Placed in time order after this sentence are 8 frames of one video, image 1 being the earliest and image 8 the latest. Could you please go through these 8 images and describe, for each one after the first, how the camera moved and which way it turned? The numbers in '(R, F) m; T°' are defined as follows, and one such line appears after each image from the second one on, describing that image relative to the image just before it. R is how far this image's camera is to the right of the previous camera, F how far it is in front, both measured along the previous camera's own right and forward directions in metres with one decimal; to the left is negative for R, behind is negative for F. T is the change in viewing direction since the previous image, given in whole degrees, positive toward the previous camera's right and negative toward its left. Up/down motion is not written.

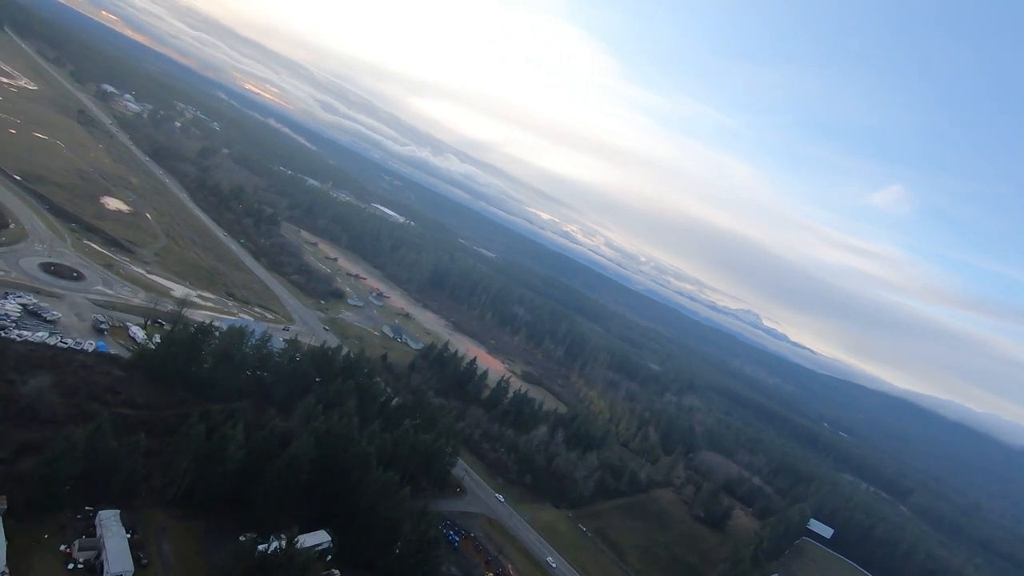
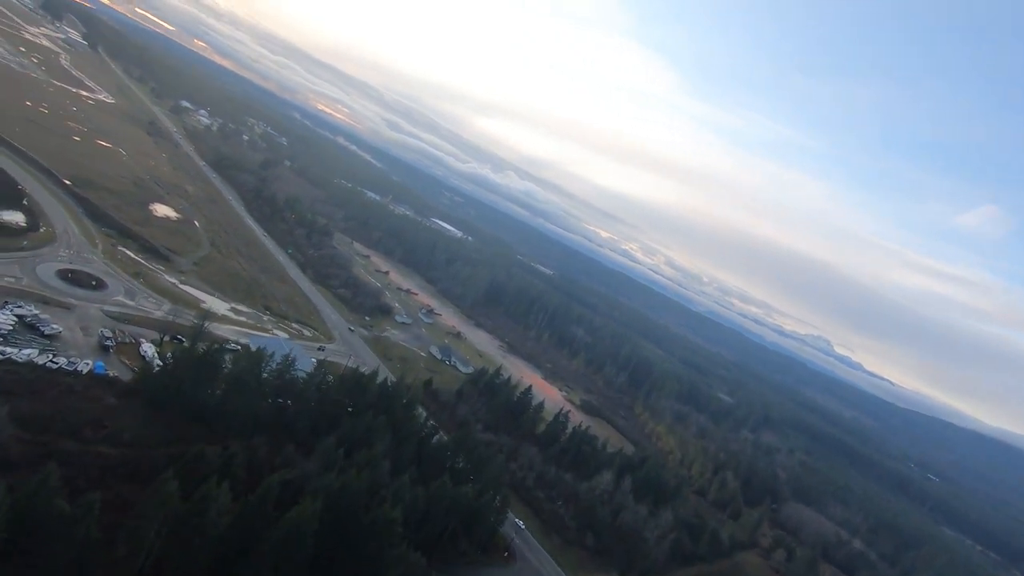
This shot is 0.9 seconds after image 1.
(-0.6, +7.0) m; -6°
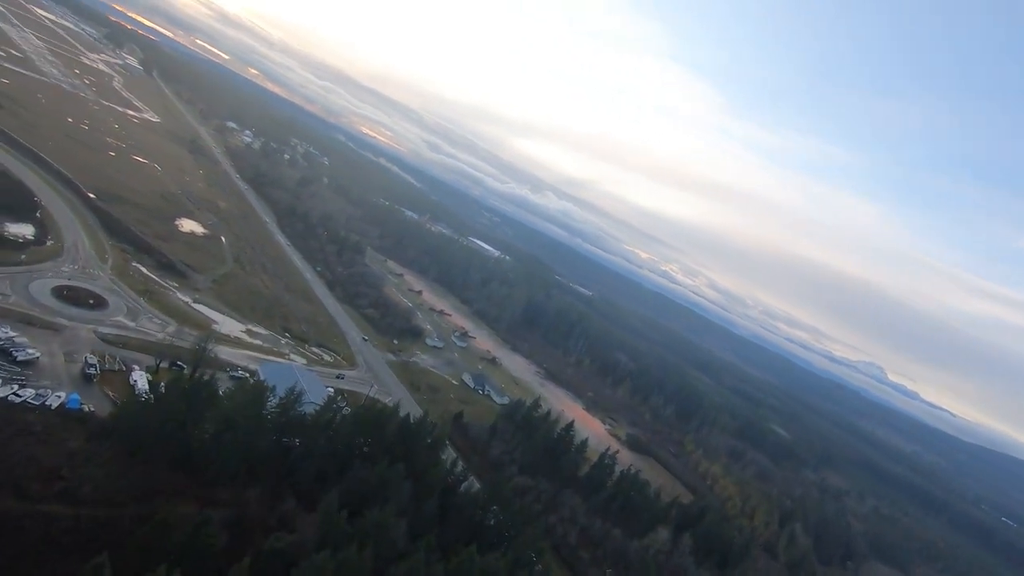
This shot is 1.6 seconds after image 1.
(-0.3, +5.6) m; -4°
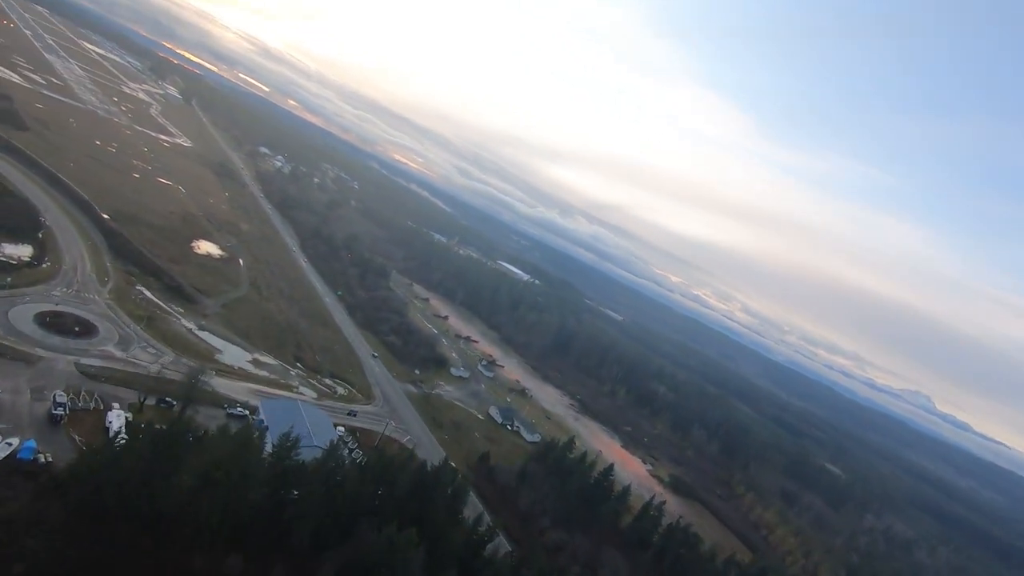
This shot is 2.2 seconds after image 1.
(-0.3, +4.8) m; -3°
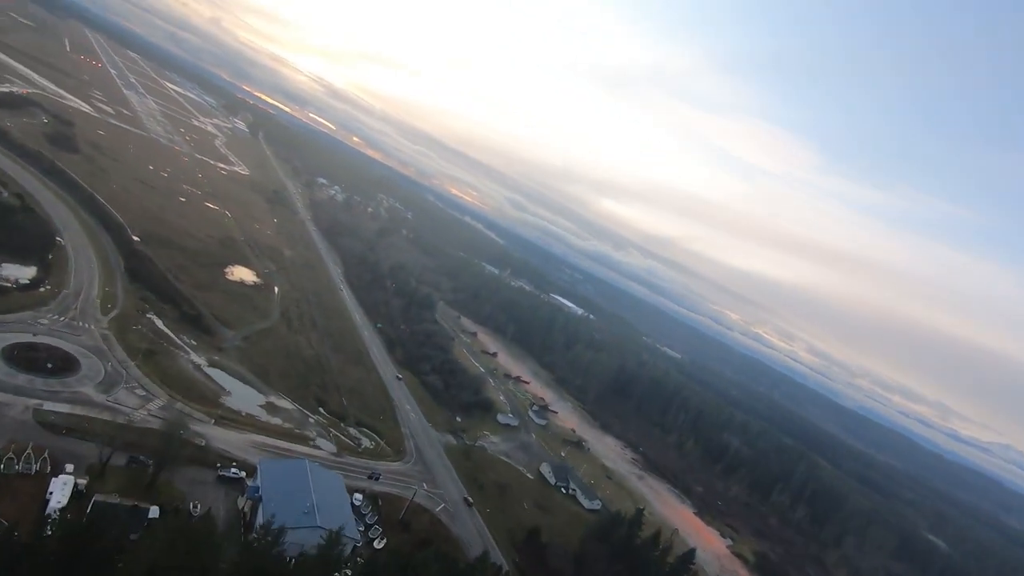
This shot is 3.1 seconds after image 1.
(-0.5, +7.2) m; -5°
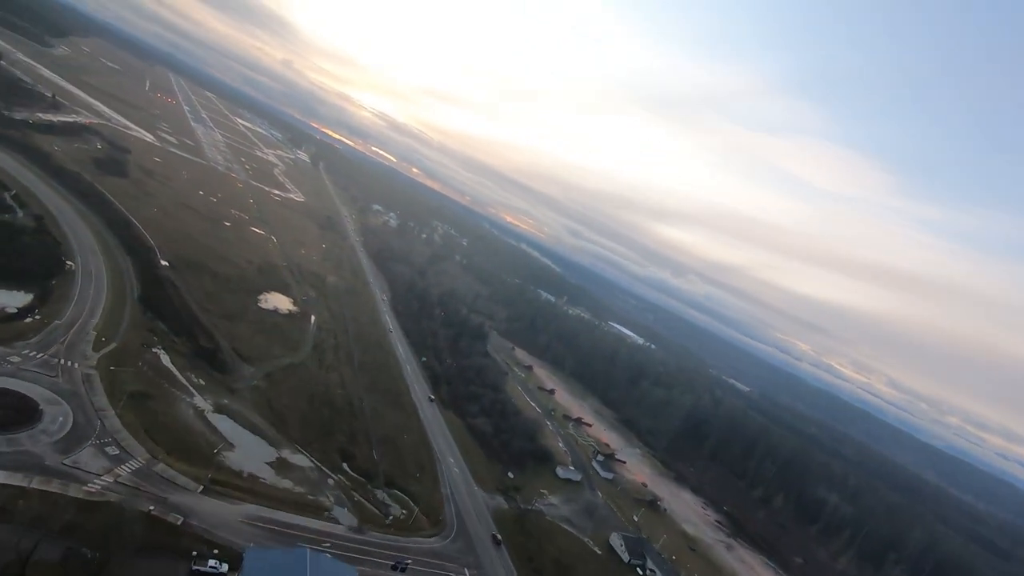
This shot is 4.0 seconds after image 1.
(-0.5, +7.3) m; -6°
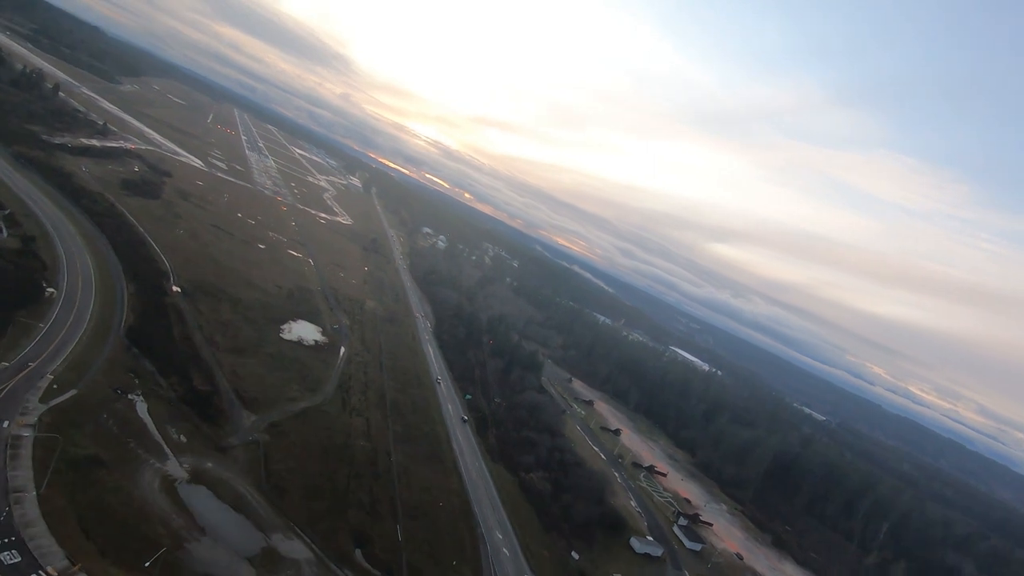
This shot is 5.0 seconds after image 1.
(-0.5, +8.1) m; -5°
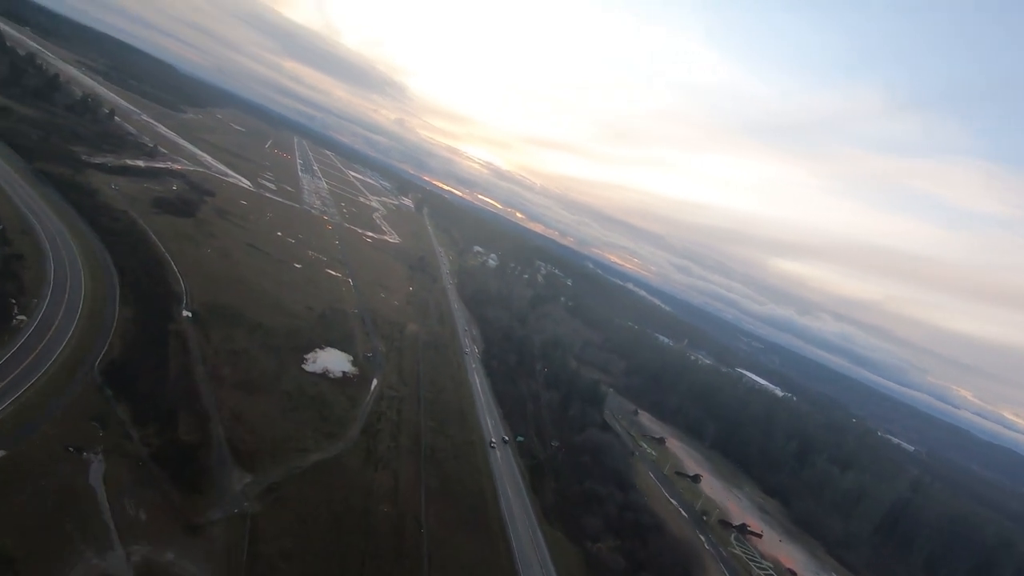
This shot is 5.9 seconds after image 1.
(-0.4, +7.3) m; -5°
